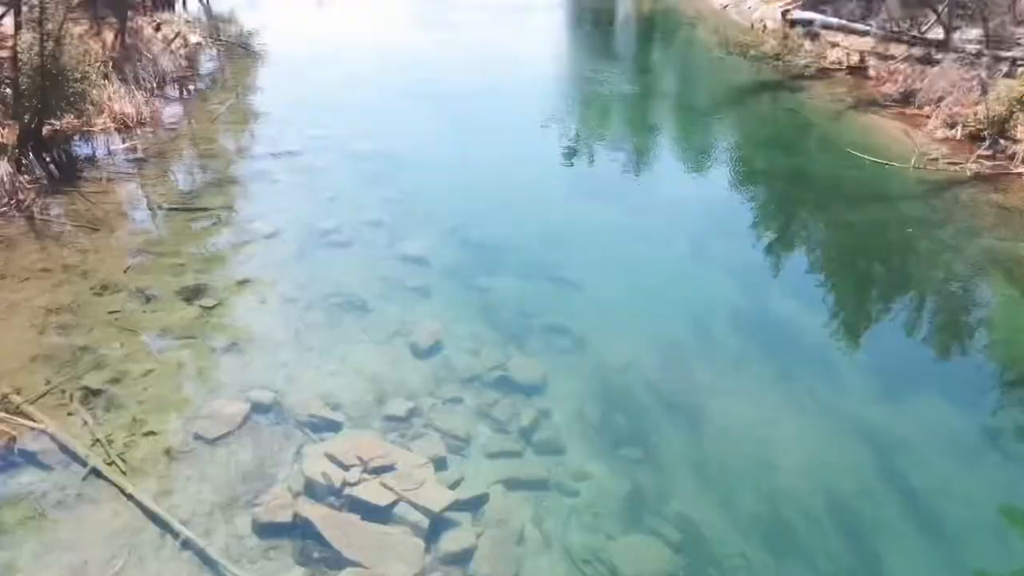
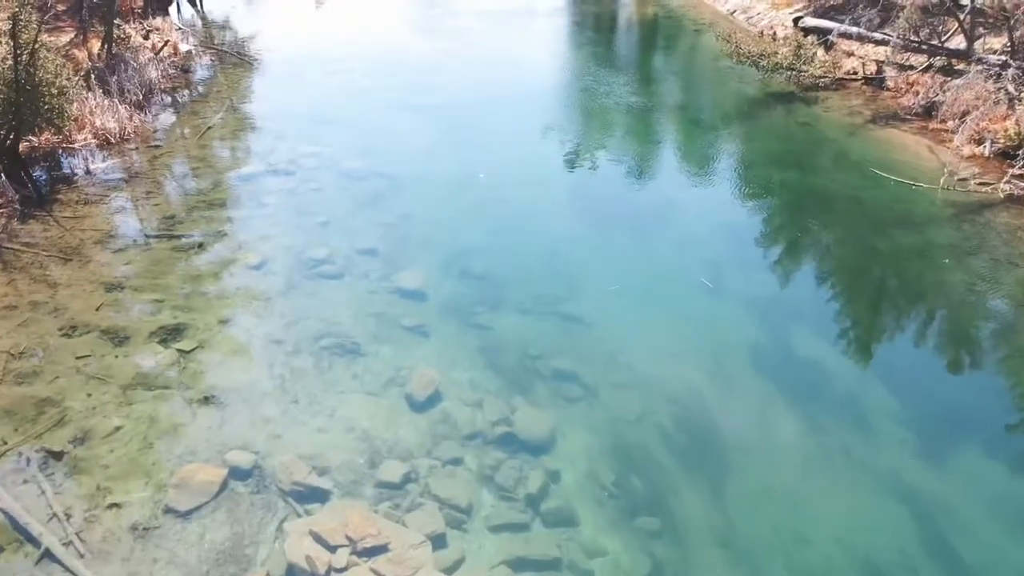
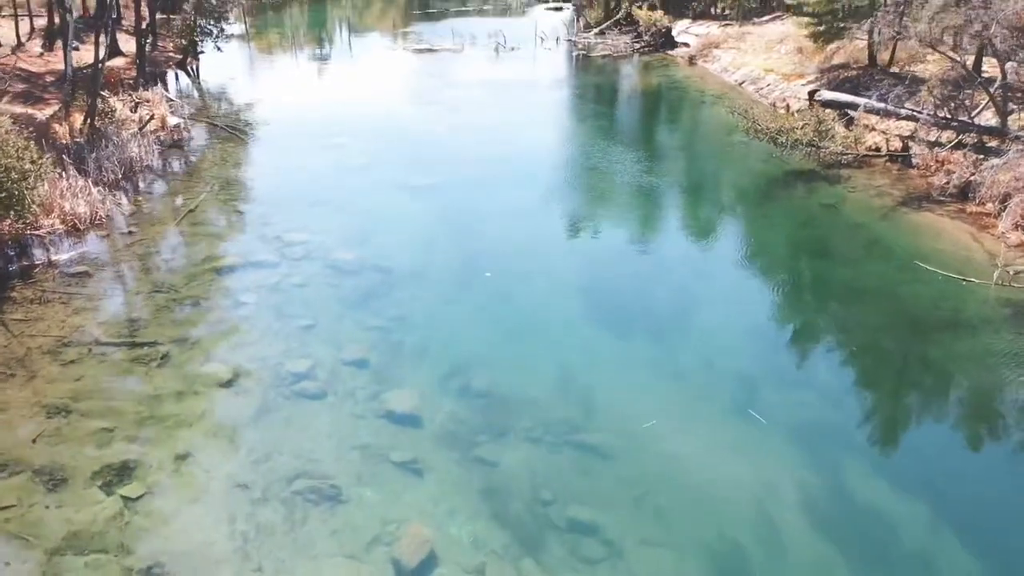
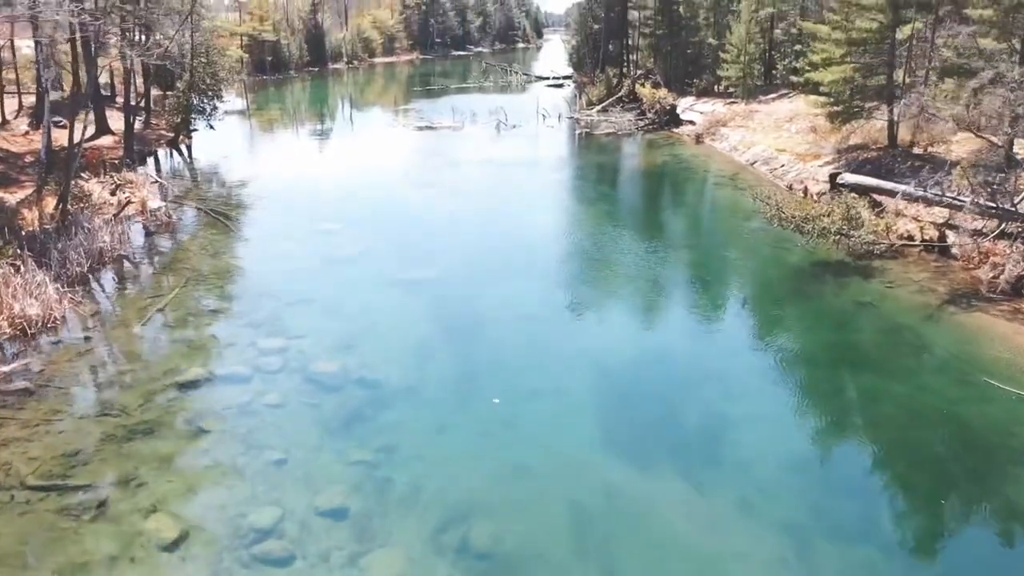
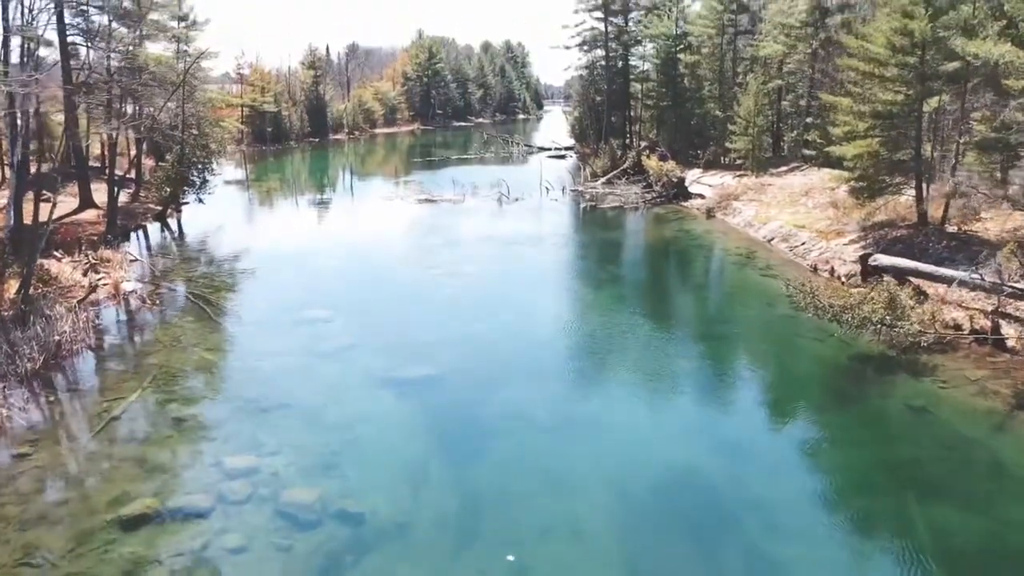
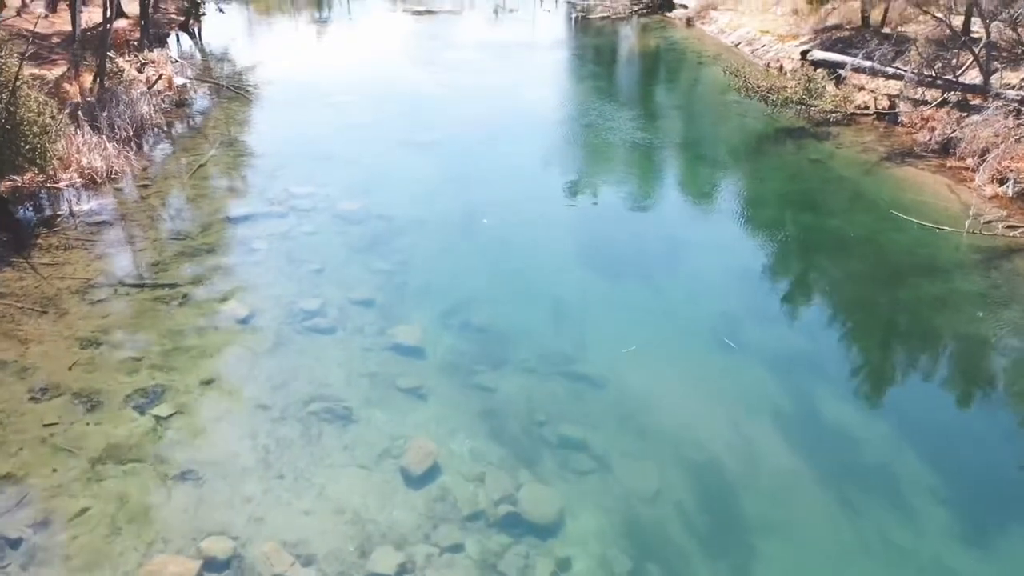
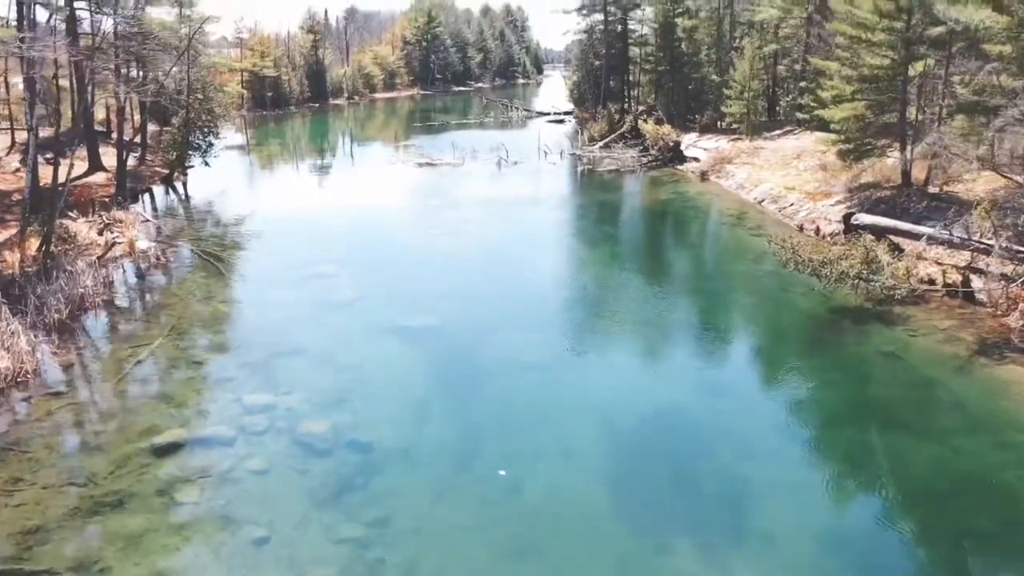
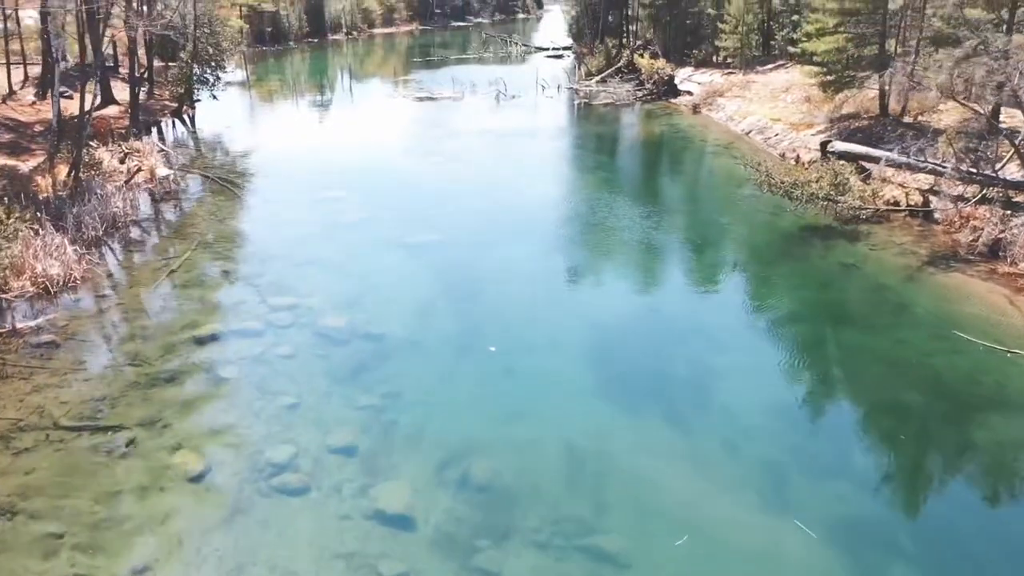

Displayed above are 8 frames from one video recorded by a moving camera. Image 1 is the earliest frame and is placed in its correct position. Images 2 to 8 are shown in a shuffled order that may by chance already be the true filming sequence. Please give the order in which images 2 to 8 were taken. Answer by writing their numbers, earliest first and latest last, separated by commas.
2, 6, 3, 8, 4, 7, 5
